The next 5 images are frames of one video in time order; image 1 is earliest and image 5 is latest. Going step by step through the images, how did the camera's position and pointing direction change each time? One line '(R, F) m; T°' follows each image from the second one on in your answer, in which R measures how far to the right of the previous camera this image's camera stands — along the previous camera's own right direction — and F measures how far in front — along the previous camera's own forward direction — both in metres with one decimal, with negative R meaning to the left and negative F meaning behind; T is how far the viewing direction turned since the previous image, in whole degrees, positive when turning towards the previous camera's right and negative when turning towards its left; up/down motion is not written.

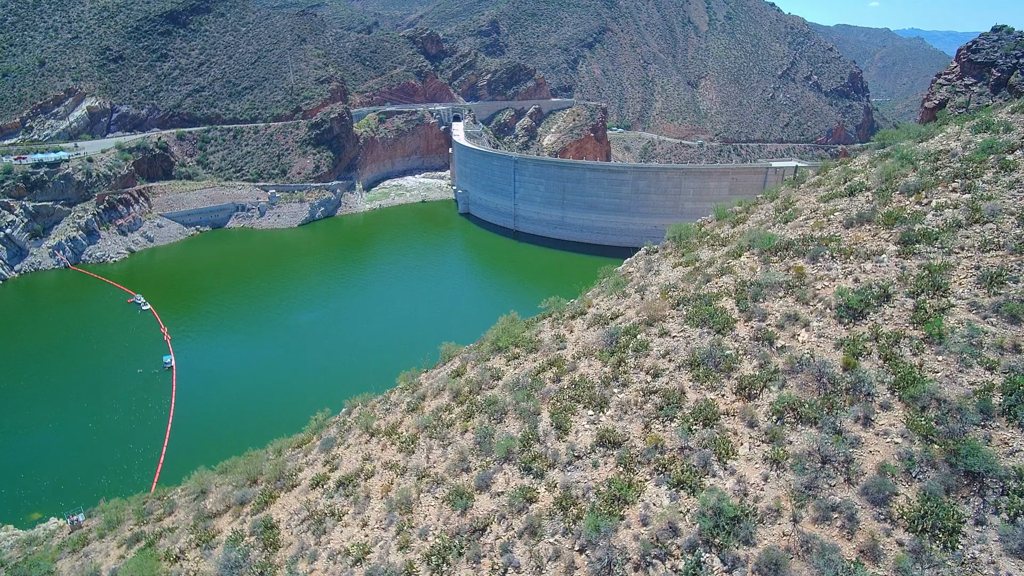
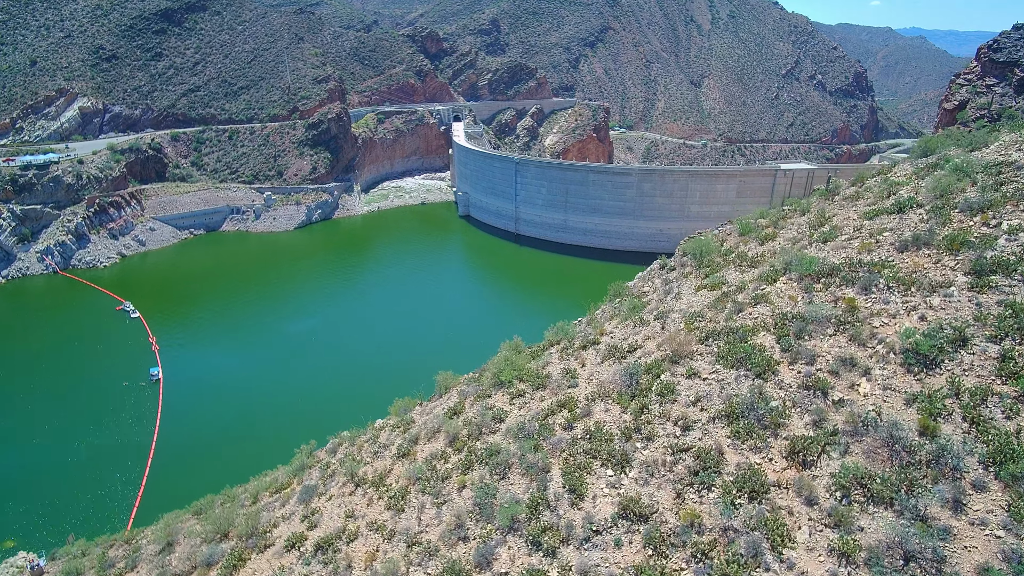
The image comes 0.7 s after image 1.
(-0.1, +1.2) m; 0°
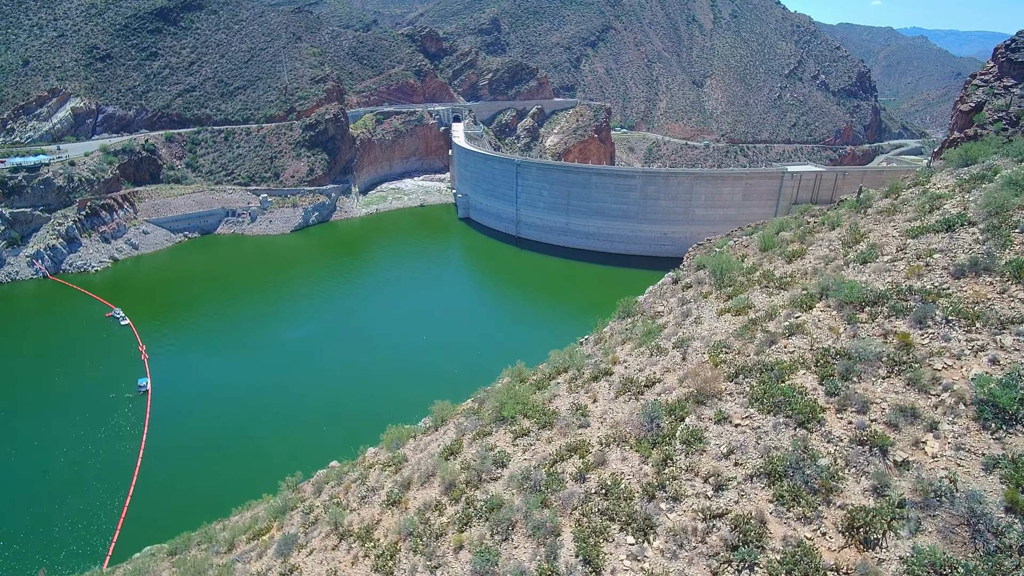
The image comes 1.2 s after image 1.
(0.0, +1.0) m; 0°
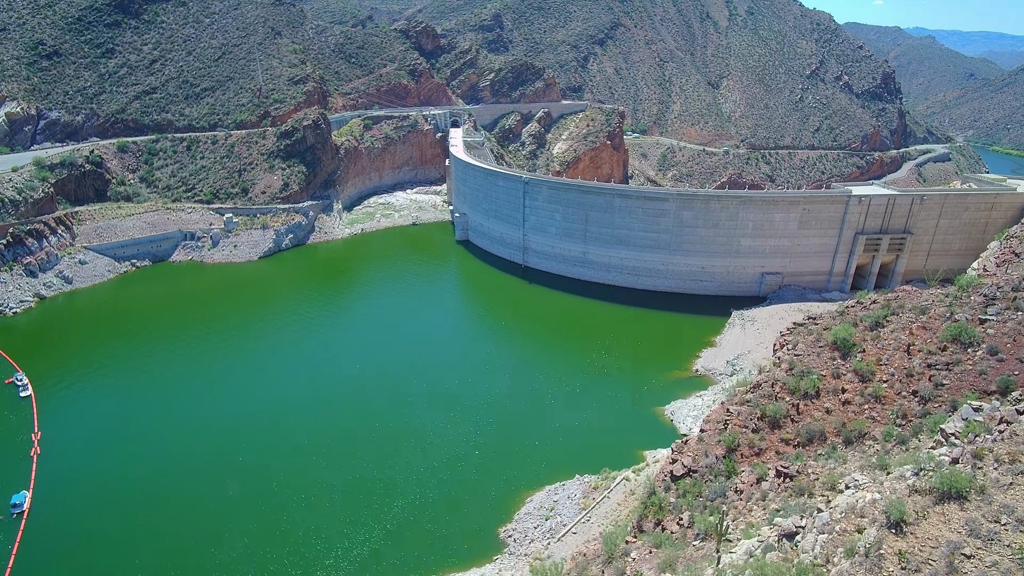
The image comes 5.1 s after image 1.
(-0.4, +7.3) m; 0°
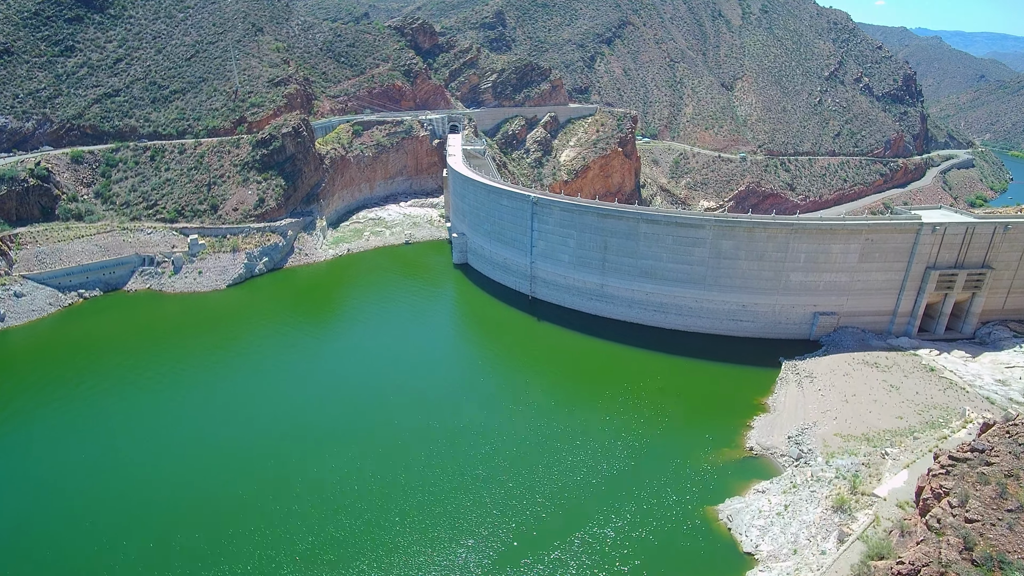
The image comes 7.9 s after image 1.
(-0.3, +5.5) m; 0°
